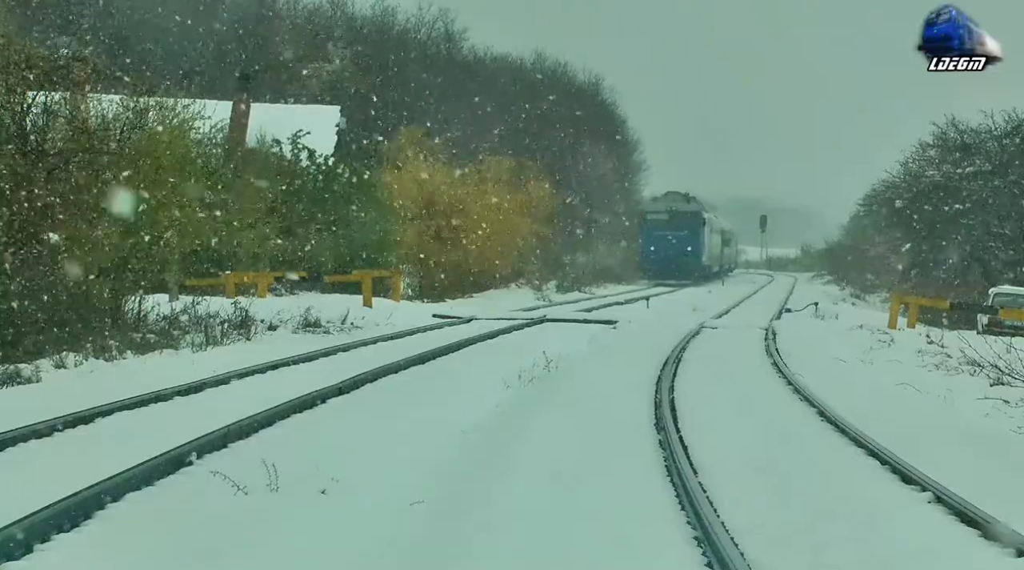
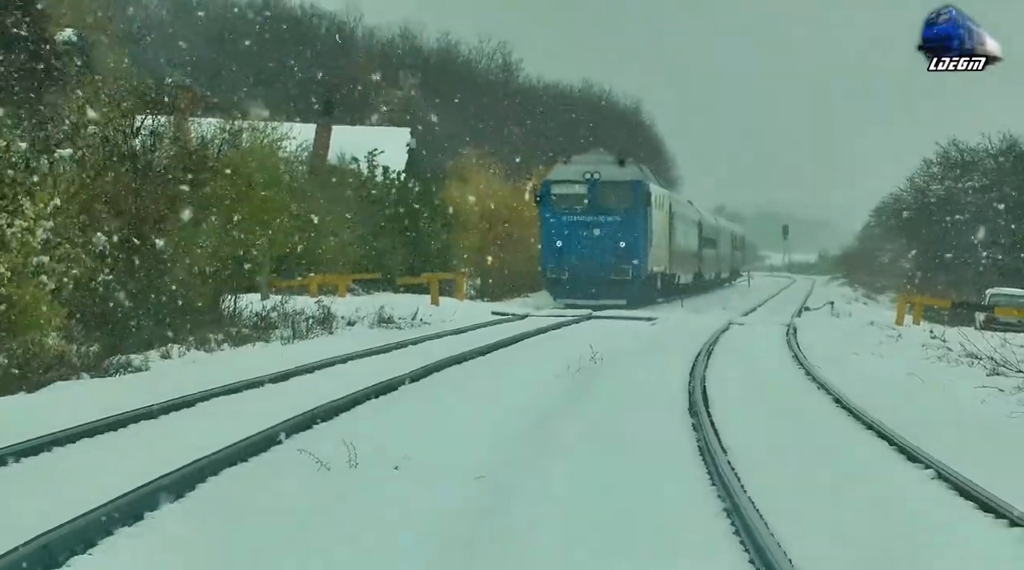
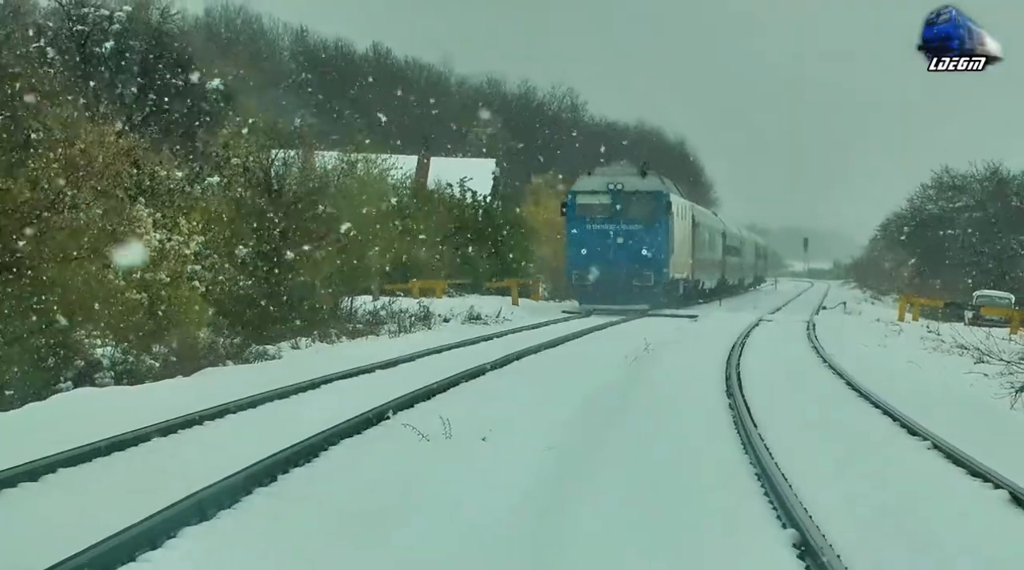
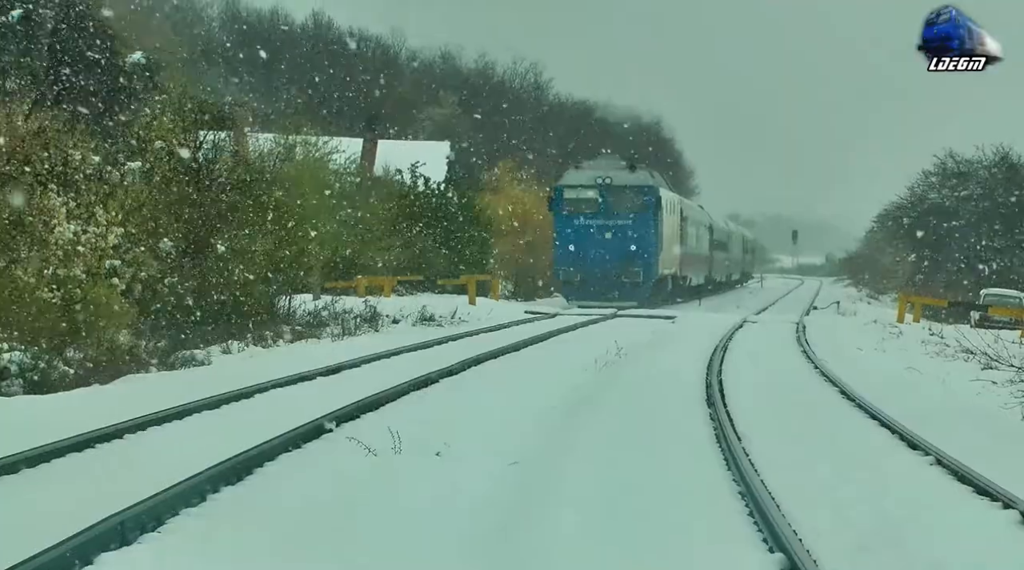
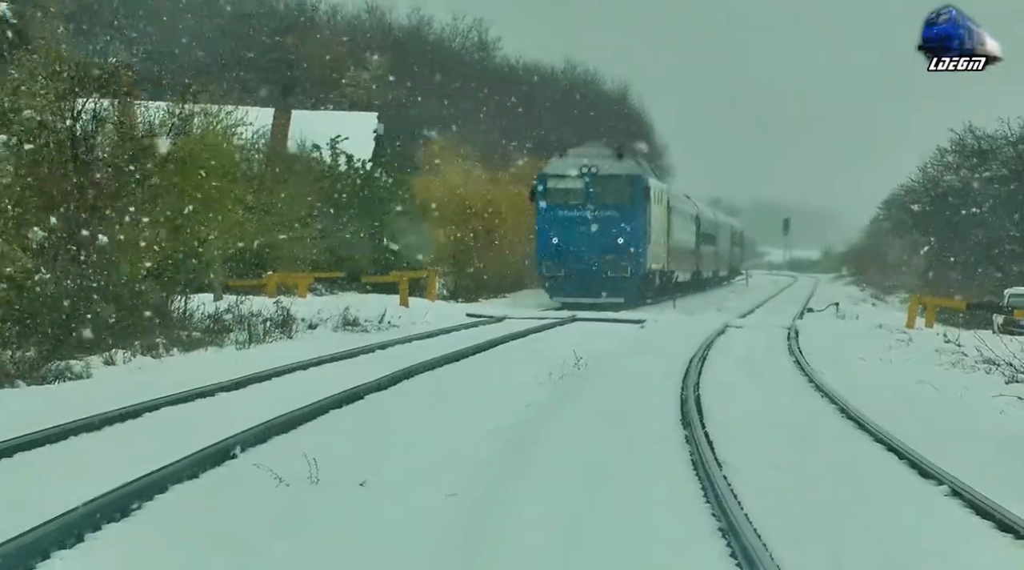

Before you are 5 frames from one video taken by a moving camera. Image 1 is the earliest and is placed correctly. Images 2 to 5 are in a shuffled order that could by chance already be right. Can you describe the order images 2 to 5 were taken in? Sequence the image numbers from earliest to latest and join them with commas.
5, 2, 4, 3
